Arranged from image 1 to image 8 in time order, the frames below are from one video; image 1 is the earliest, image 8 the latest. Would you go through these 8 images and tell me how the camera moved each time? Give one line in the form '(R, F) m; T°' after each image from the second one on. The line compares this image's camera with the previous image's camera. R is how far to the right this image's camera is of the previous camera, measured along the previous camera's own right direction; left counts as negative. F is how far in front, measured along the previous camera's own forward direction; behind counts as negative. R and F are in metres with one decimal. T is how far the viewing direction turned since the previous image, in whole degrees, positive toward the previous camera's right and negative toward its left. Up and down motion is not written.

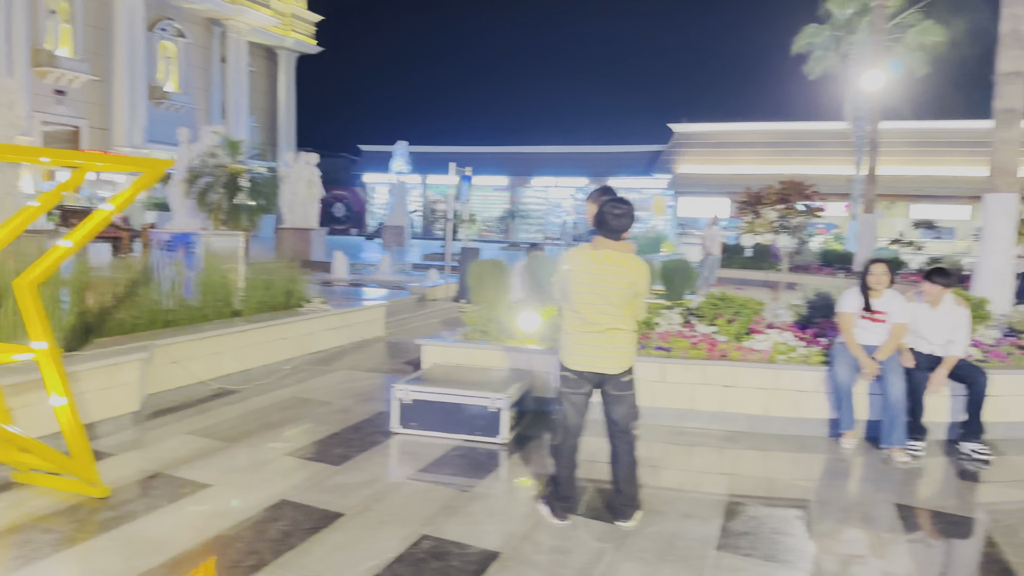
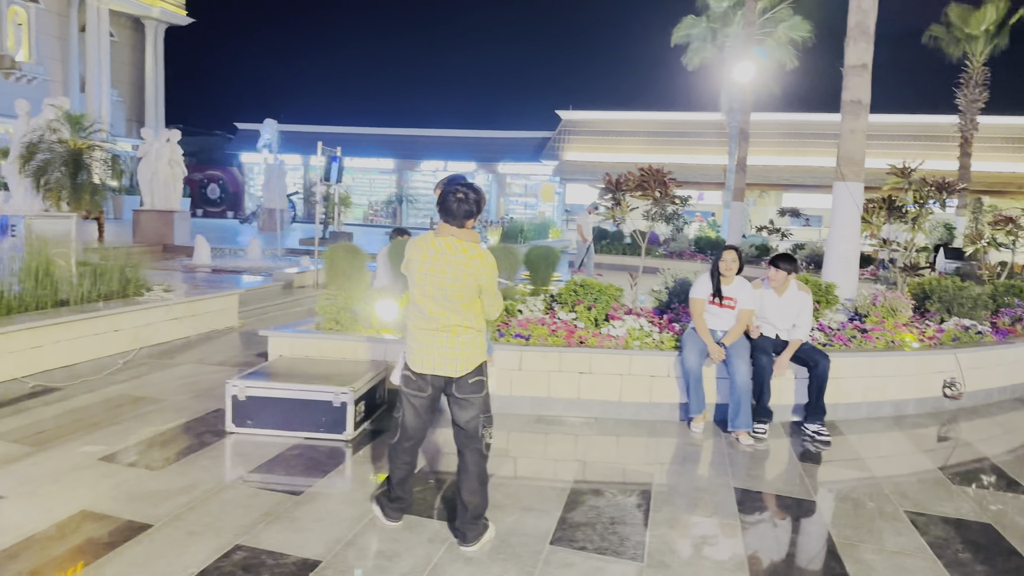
(+0.3, +0.2) m; +8°
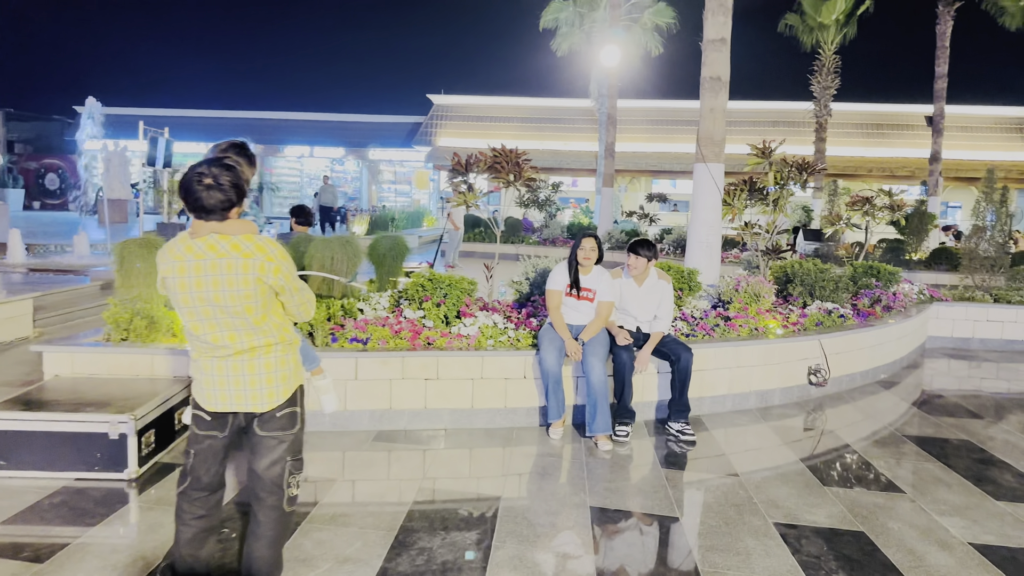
(+0.3, +0.6) m; +9°
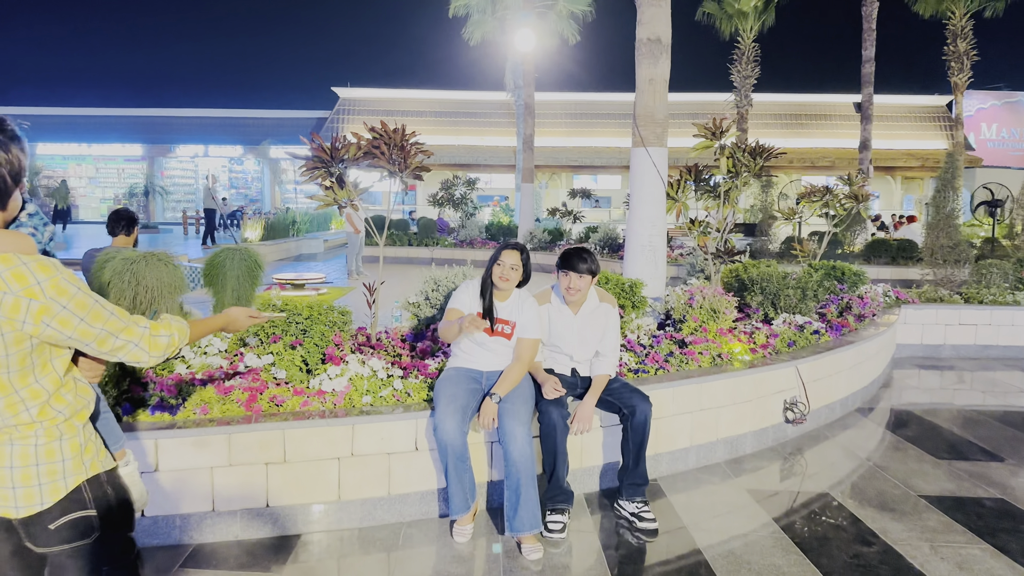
(+0.2, +1.4) m; +6°
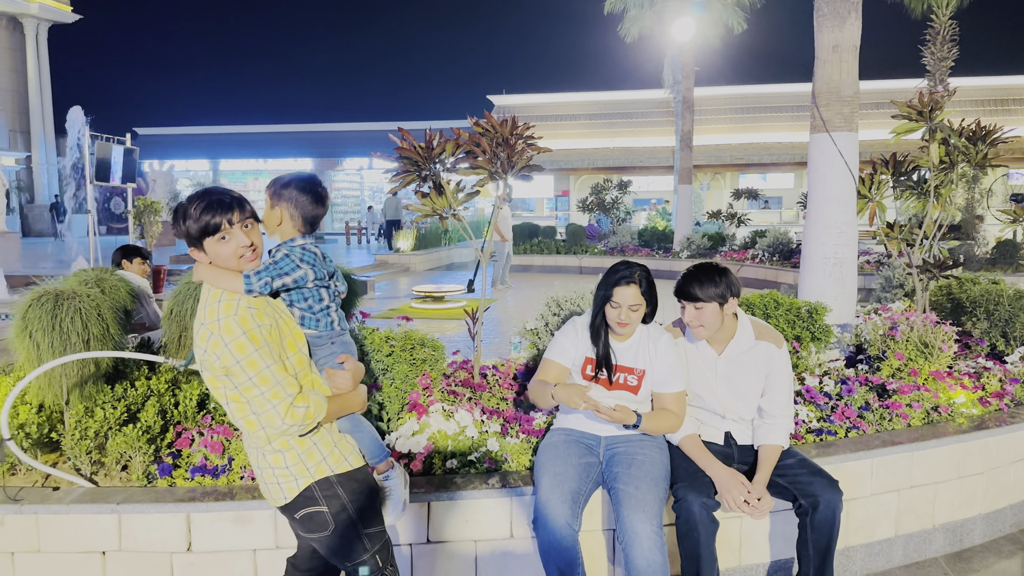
(+0.1, +0.9) m; -12°
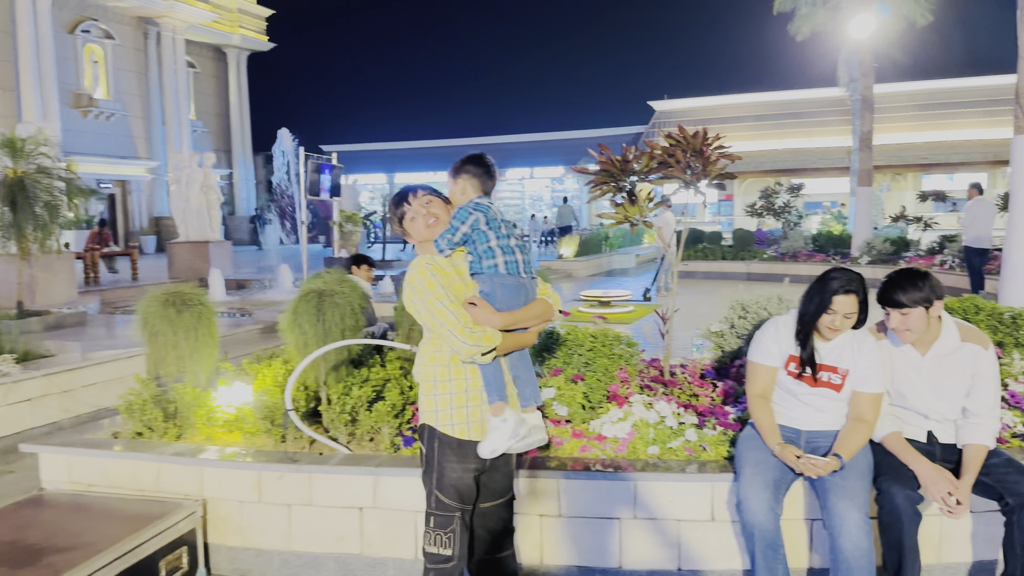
(-0.2, -0.3) m; -11°
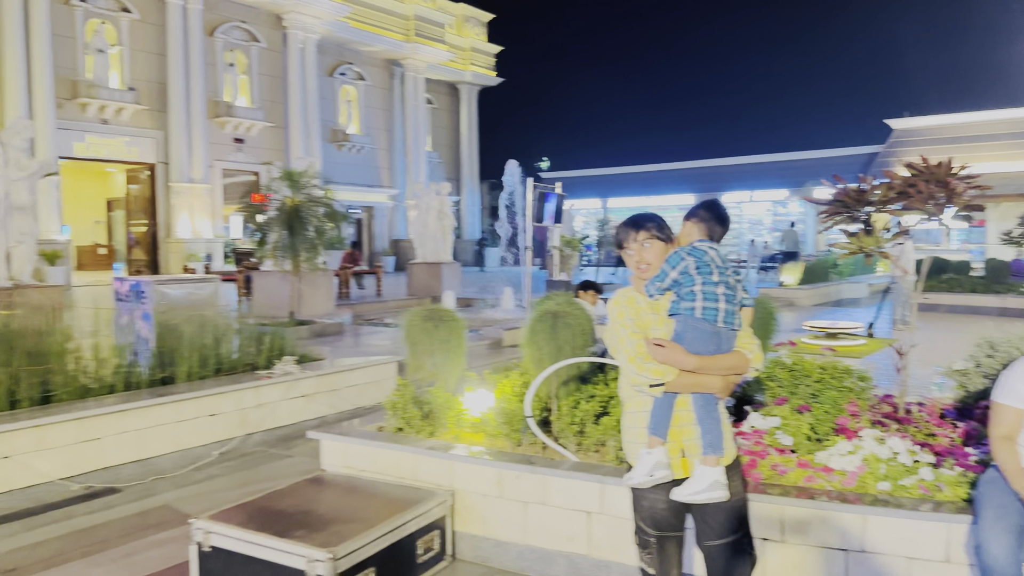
(-0.1, -0.3) m; -16°
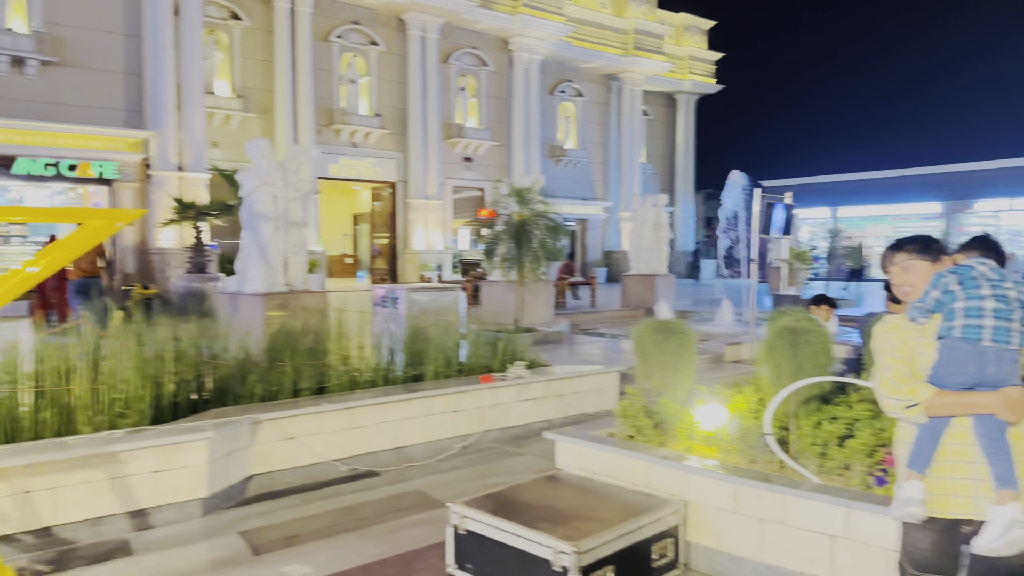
(-0.1, -0.2) m; -16°
